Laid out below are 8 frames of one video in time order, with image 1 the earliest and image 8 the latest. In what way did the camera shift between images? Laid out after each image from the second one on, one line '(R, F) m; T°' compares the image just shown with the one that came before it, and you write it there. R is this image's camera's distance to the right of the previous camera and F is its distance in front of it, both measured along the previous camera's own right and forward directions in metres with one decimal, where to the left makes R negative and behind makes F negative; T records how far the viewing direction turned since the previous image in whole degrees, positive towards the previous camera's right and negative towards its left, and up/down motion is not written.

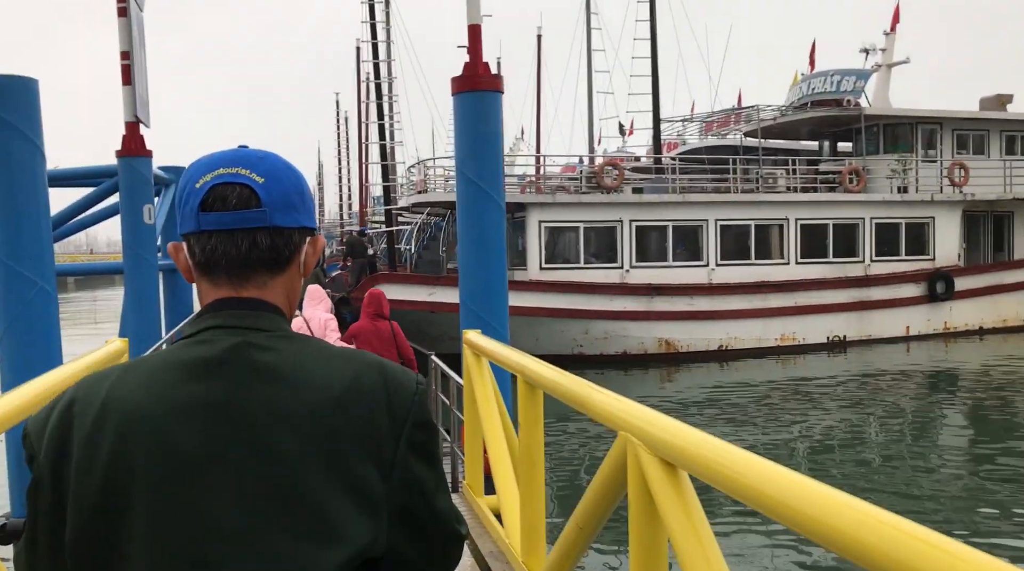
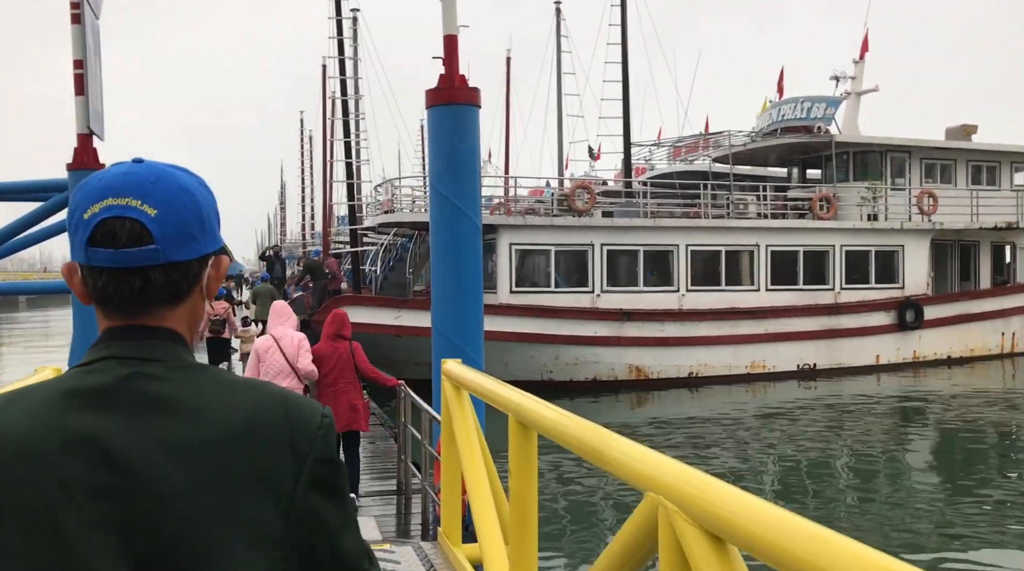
(-0.1, +0.4) m; +2°
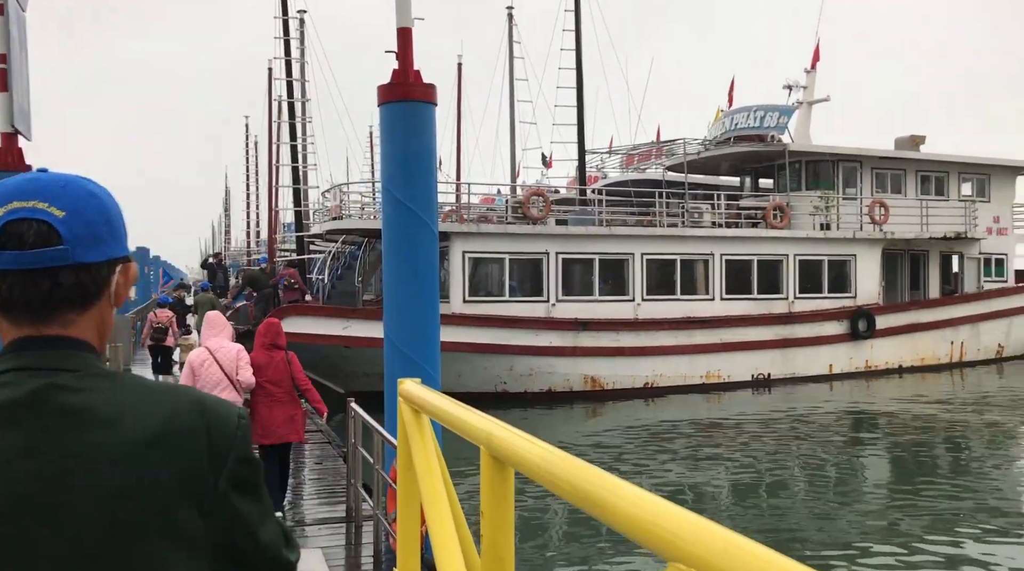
(-0.1, +0.4) m; +3°
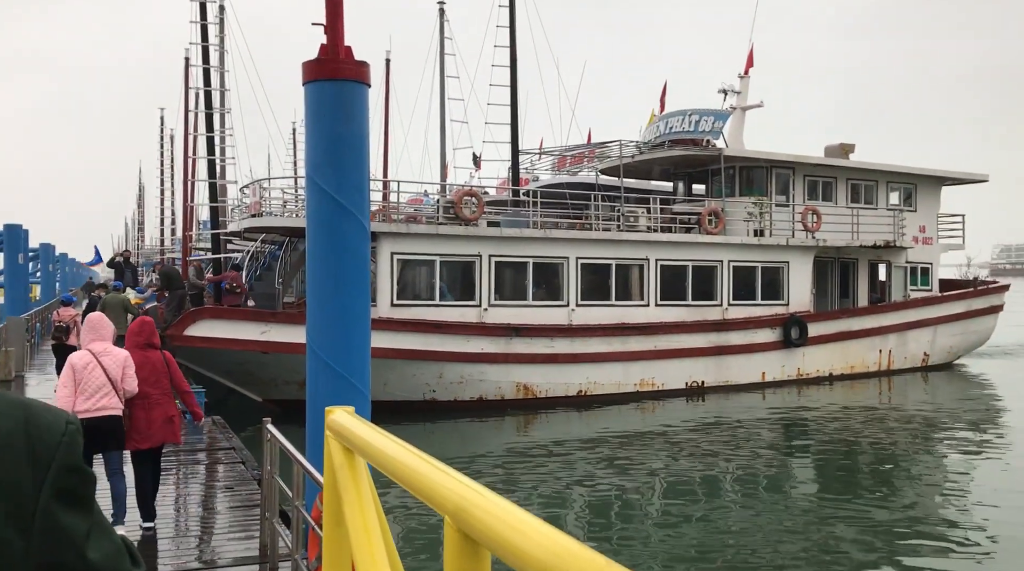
(-0.1, +0.6) m; +5°
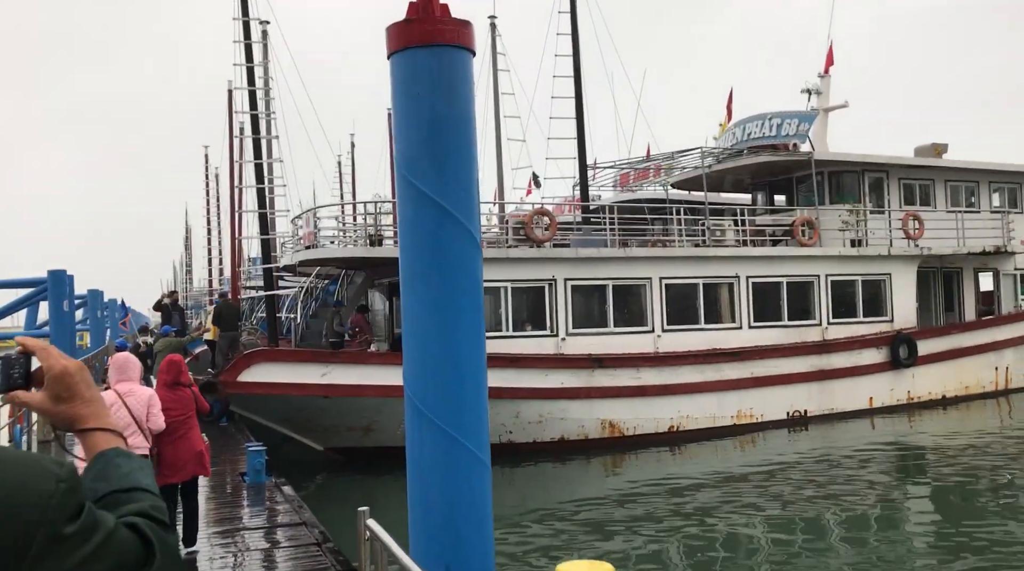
(-0.5, +1.3) m; -3°
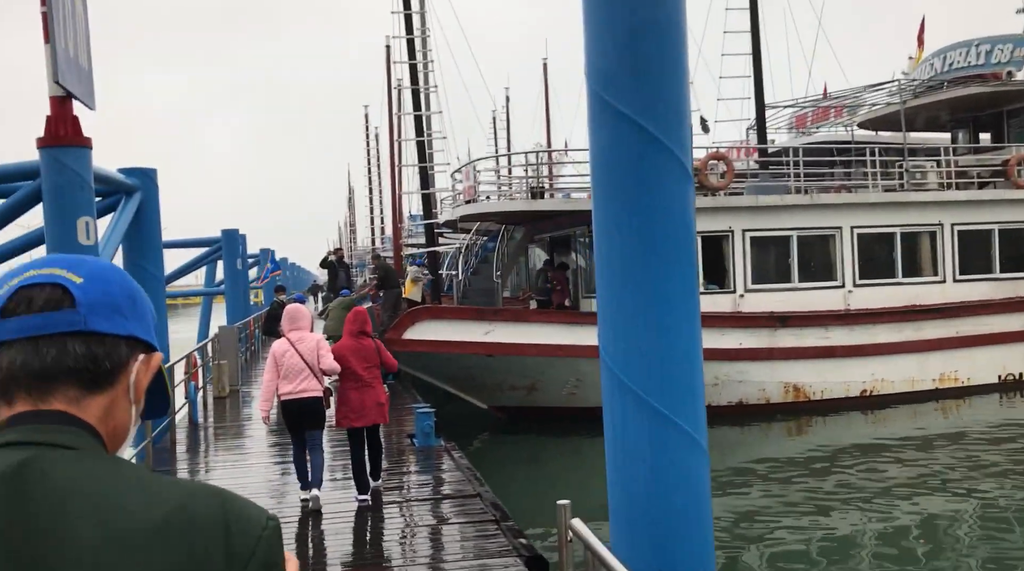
(-0.2, +0.7) m; -10°
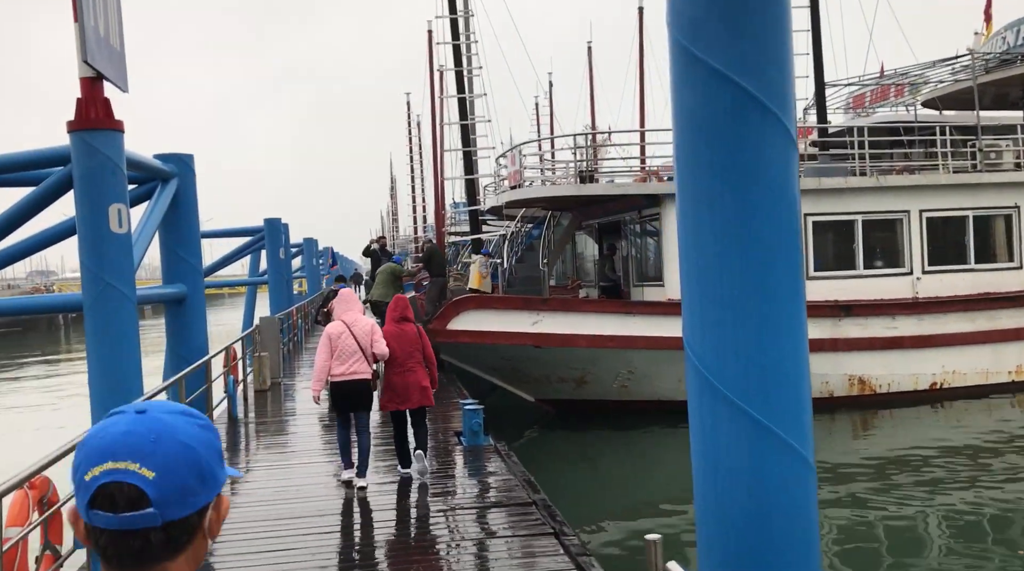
(-0.1, +0.4) m; -3°
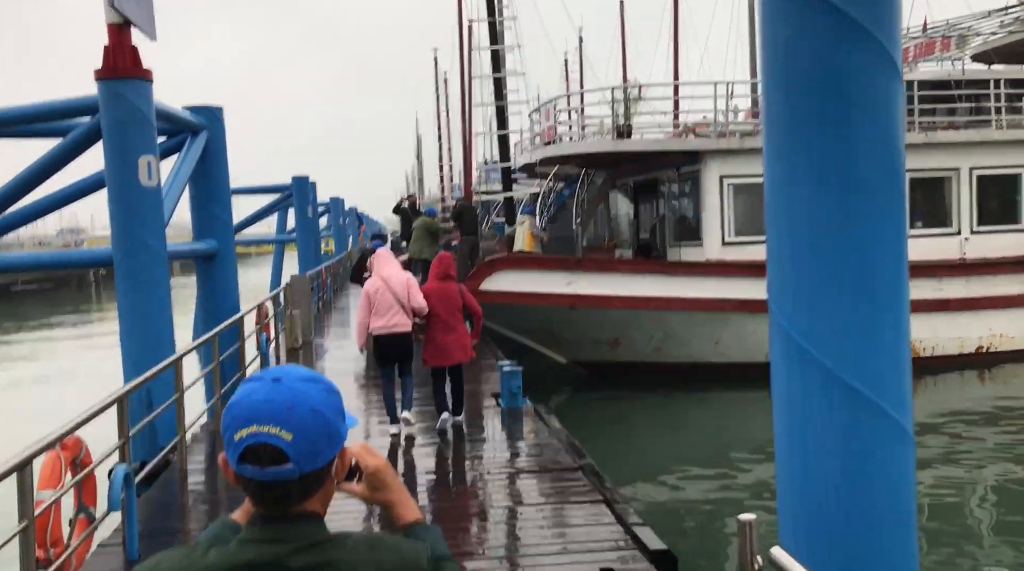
(-0.1, +0.2) m; -1°
